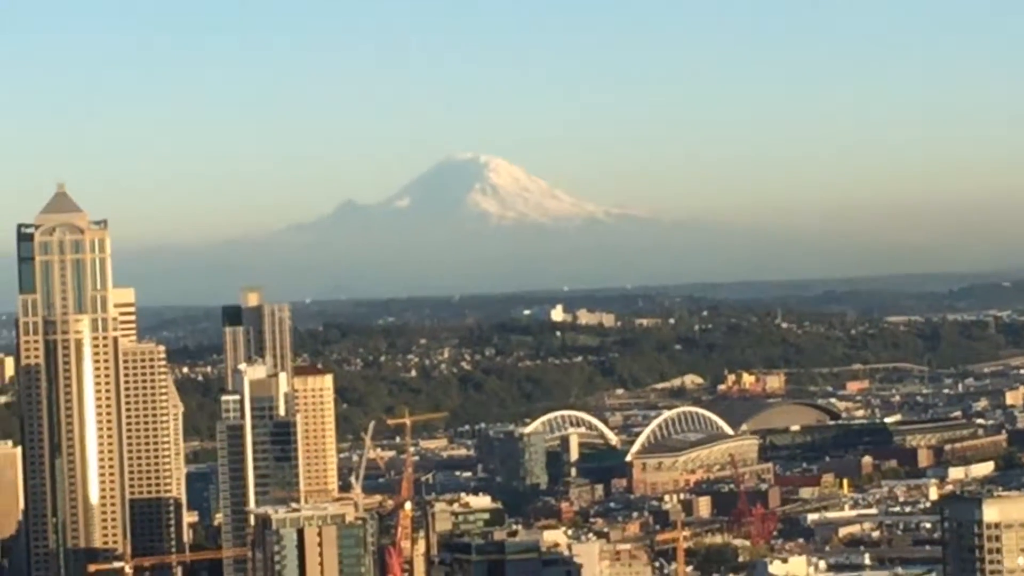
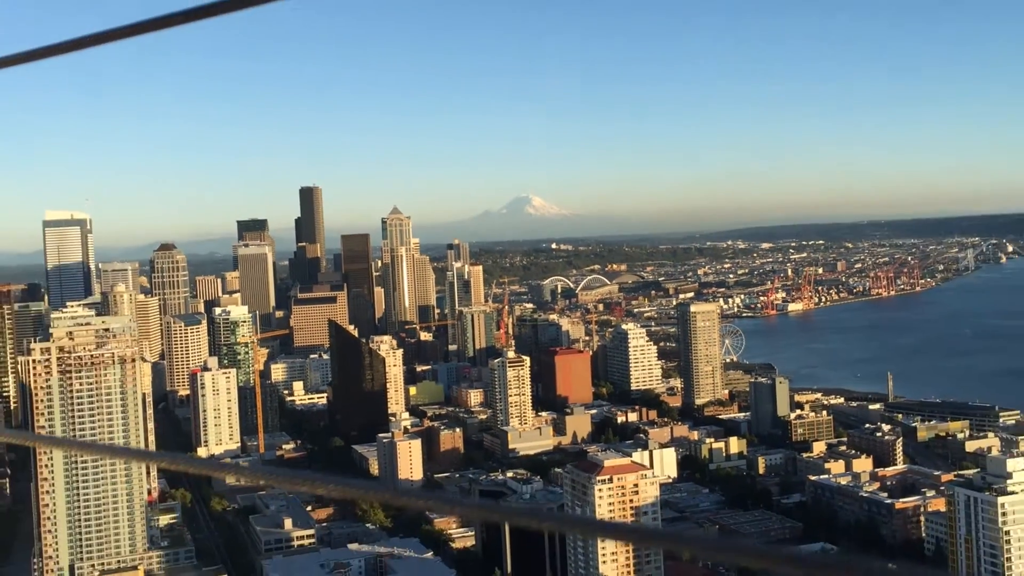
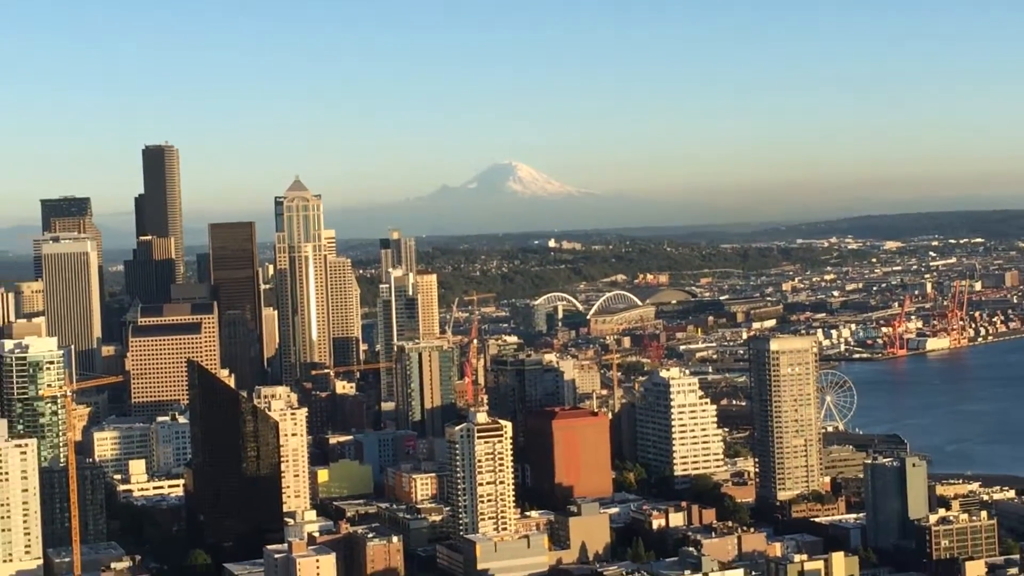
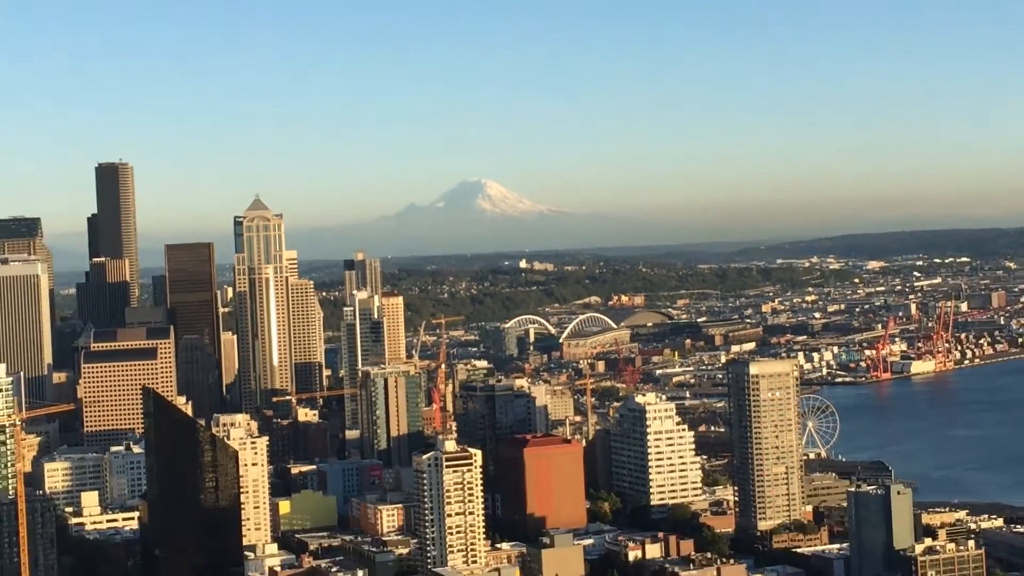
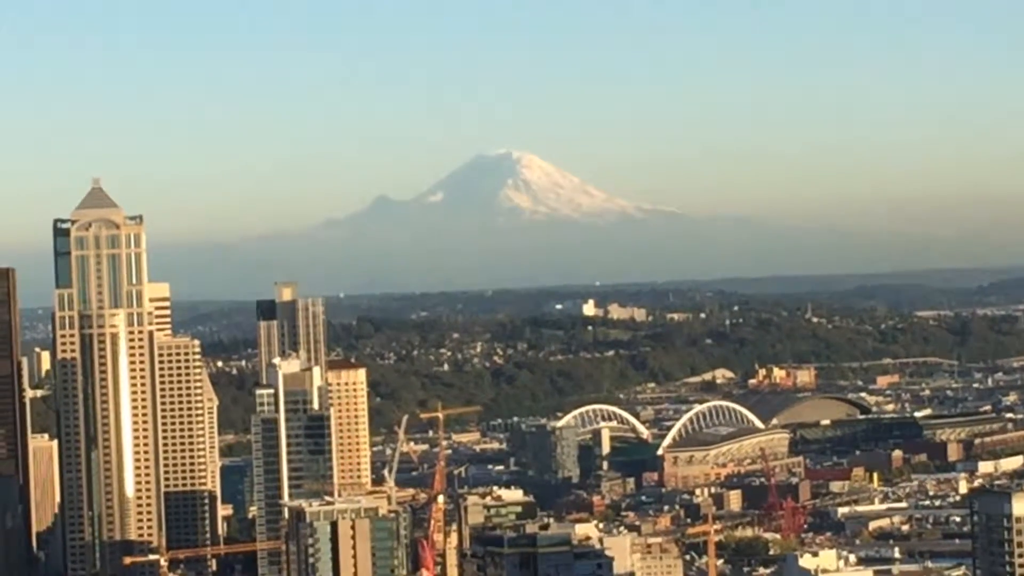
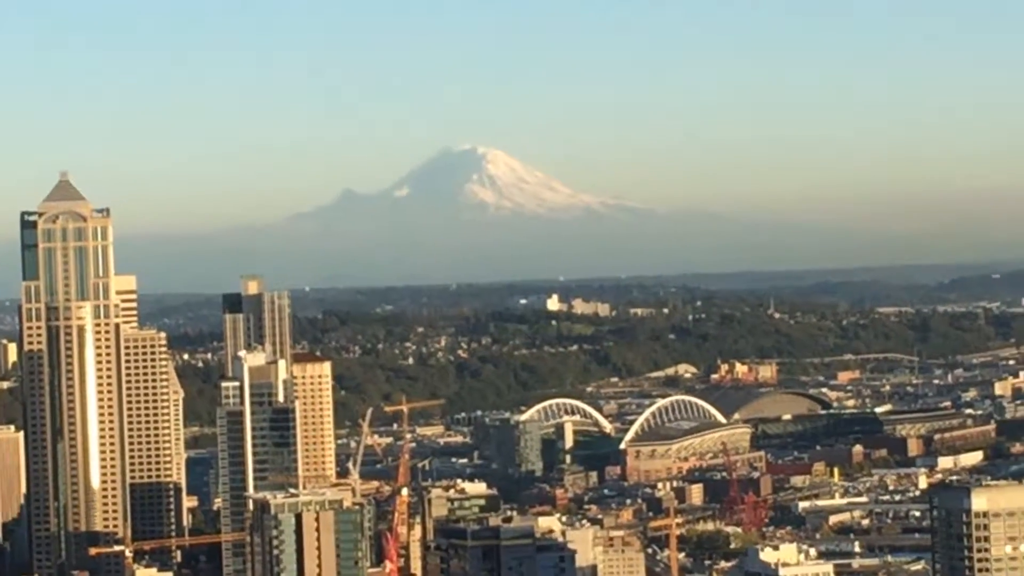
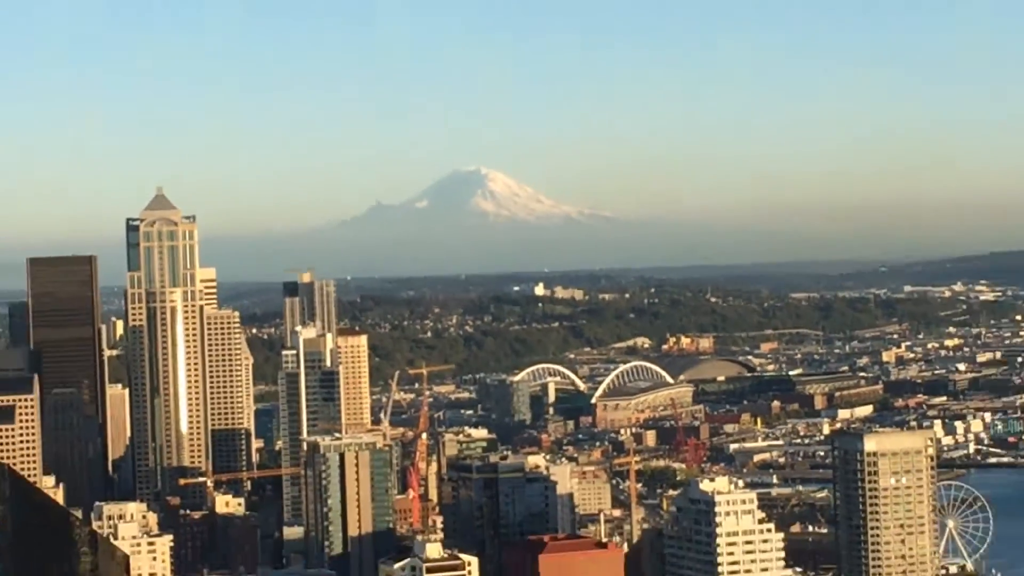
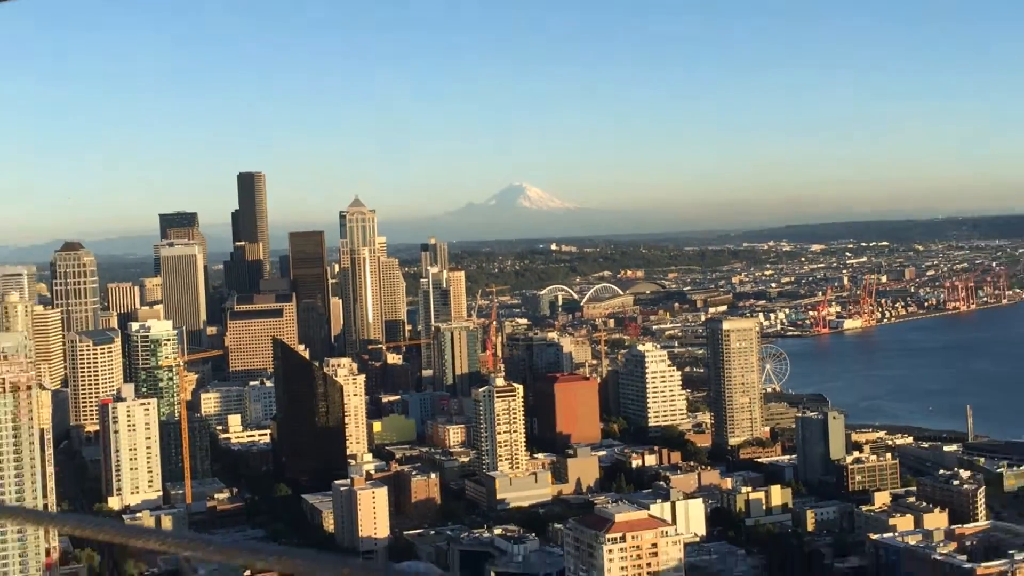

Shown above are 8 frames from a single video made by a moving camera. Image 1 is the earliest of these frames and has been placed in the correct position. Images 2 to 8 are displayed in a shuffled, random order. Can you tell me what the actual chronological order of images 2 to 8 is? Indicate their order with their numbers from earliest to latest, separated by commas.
5, 6, 7, 4, 3, 8, 2
